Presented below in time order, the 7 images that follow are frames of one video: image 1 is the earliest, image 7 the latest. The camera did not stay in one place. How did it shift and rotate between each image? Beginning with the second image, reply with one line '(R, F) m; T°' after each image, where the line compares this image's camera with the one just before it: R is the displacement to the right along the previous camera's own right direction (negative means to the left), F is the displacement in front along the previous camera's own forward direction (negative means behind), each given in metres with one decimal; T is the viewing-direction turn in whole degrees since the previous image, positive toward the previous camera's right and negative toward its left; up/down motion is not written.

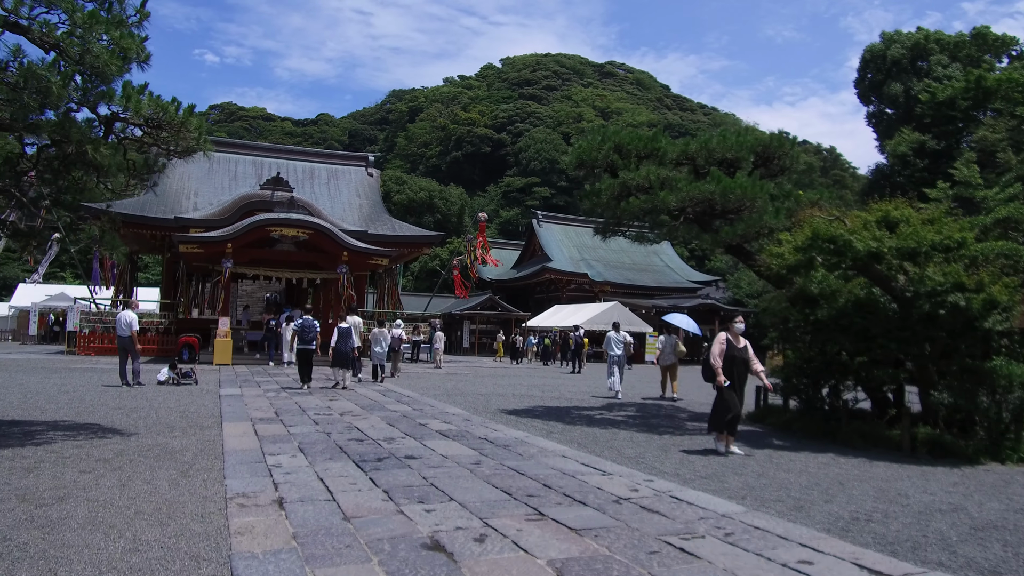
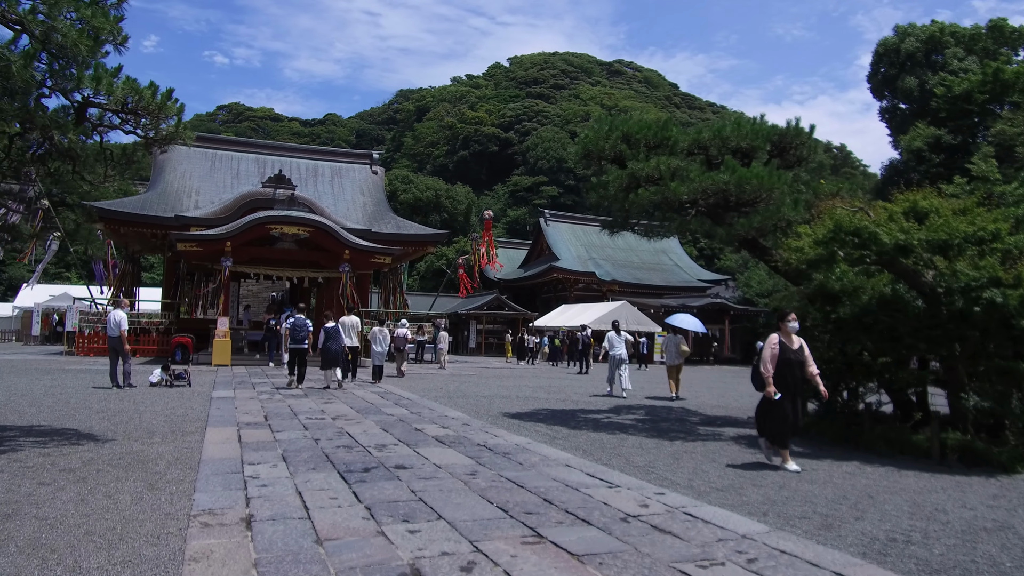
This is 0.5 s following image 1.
(+0.1, +0.4) m; -1°
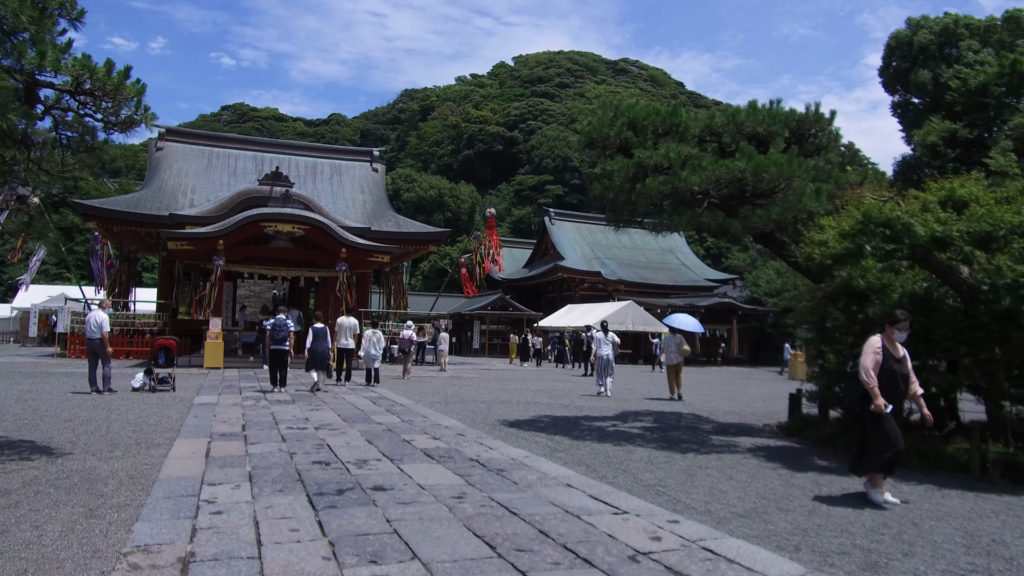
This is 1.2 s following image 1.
(+0.1, +0.6) m; 0°
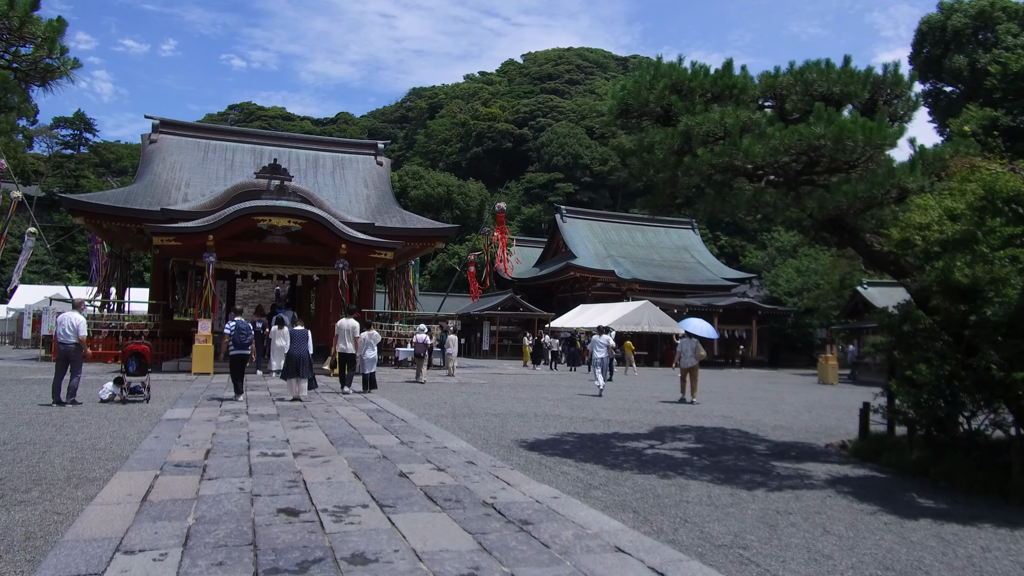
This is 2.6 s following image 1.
(-0.1, +1.3) m; -1°
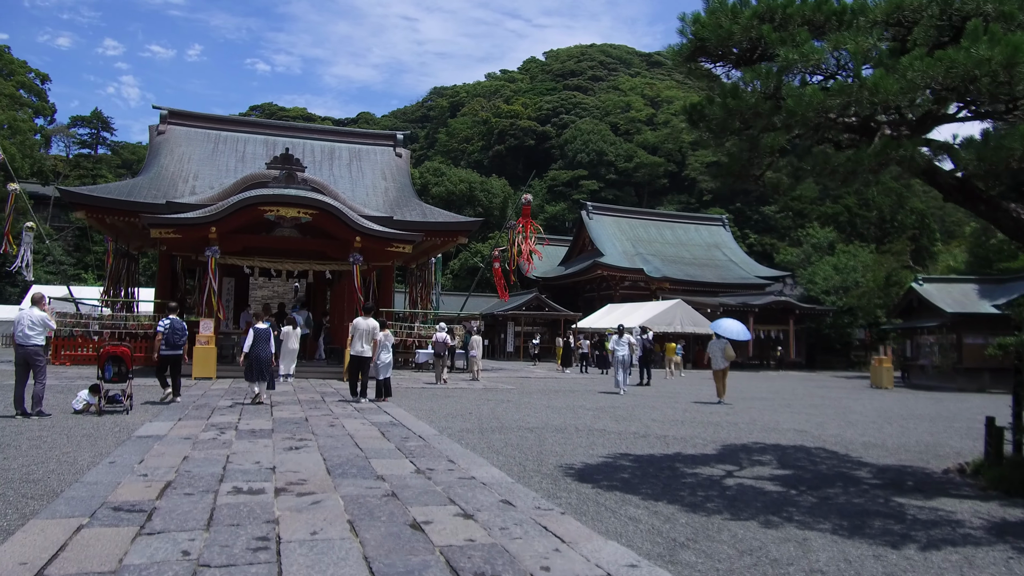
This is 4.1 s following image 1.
(-0.1, +1.4) m; -1°
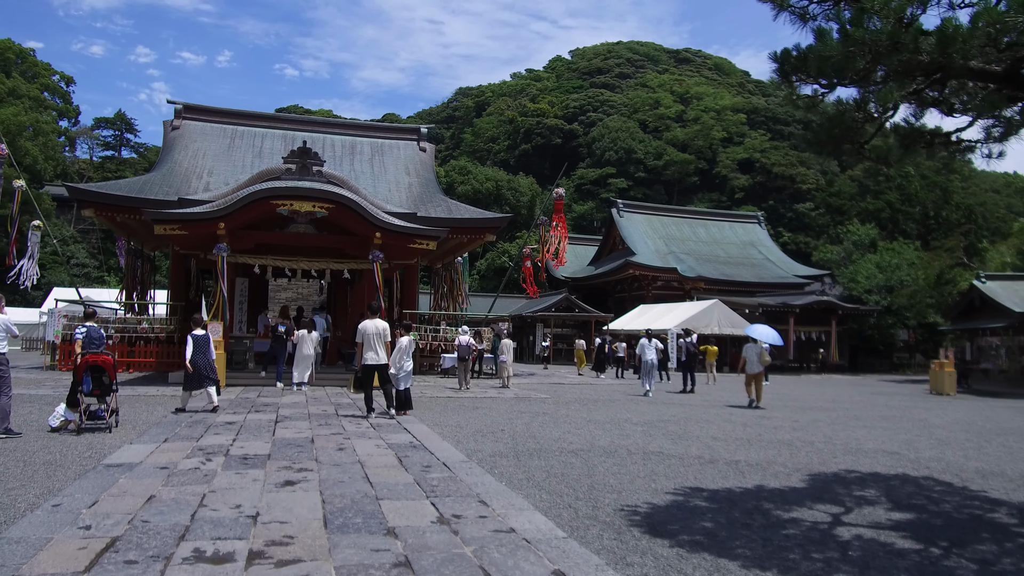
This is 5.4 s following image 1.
(-0.1, +1.2) m; -2°
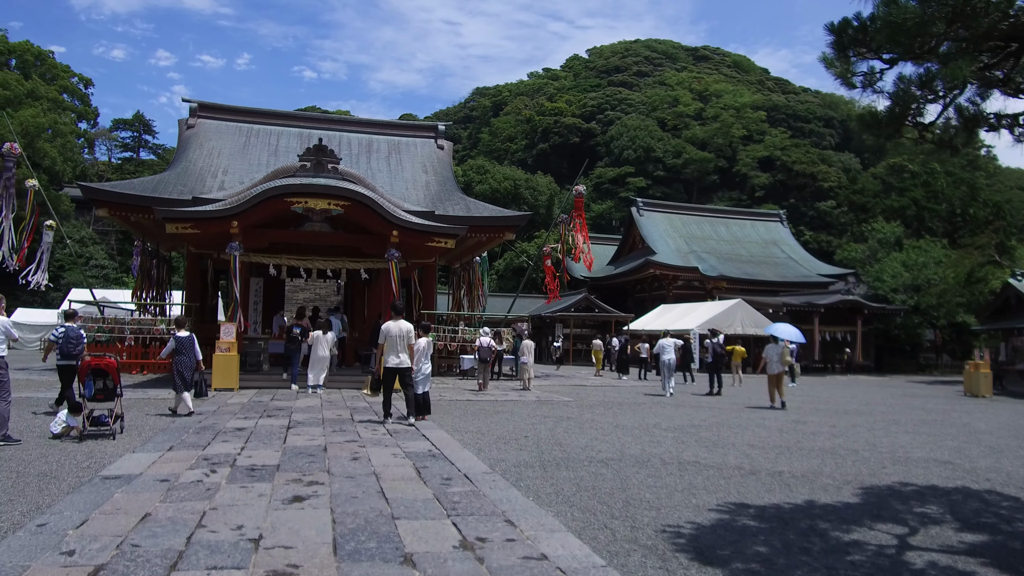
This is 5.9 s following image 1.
(-0.1, +0.4) m; -1°
